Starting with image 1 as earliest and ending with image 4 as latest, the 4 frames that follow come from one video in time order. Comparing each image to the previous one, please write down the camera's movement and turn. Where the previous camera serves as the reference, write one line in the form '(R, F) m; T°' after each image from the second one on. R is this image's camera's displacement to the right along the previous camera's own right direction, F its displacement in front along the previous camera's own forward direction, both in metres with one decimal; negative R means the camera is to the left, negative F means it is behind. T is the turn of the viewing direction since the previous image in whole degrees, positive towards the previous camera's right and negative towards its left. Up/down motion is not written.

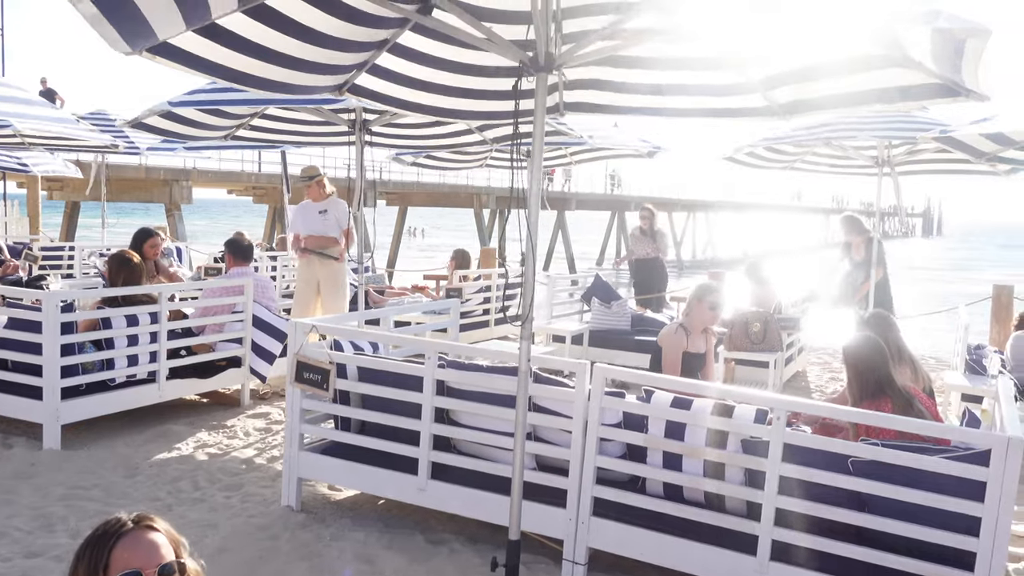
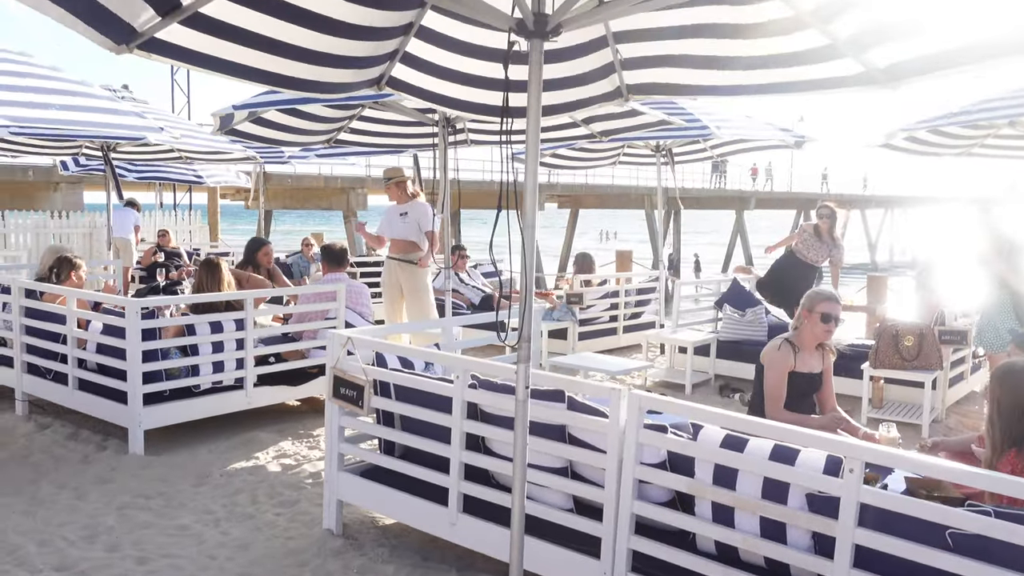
(+0.6, +0.6) m; -13°
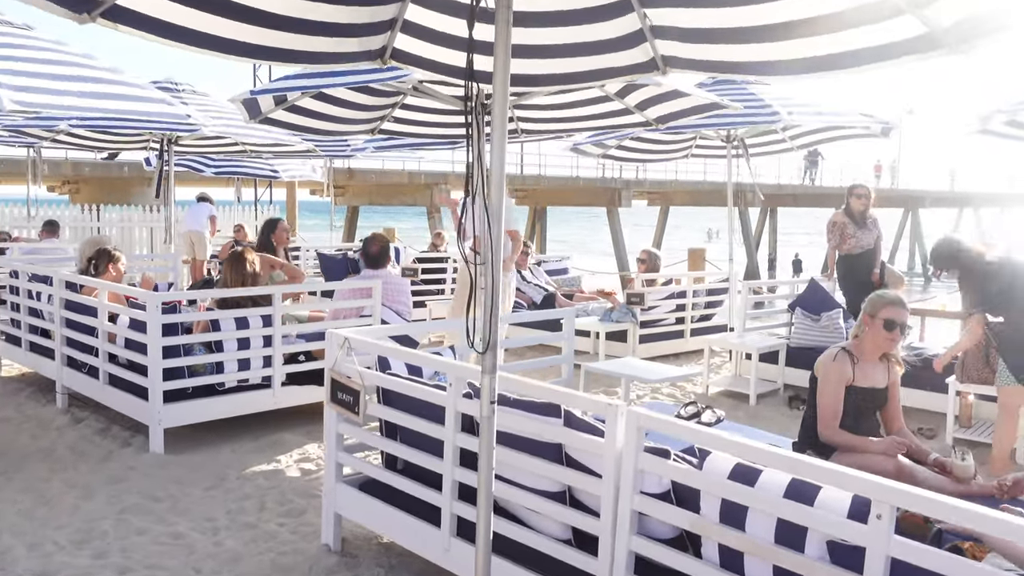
(+0.4, +0.4) m; -7°
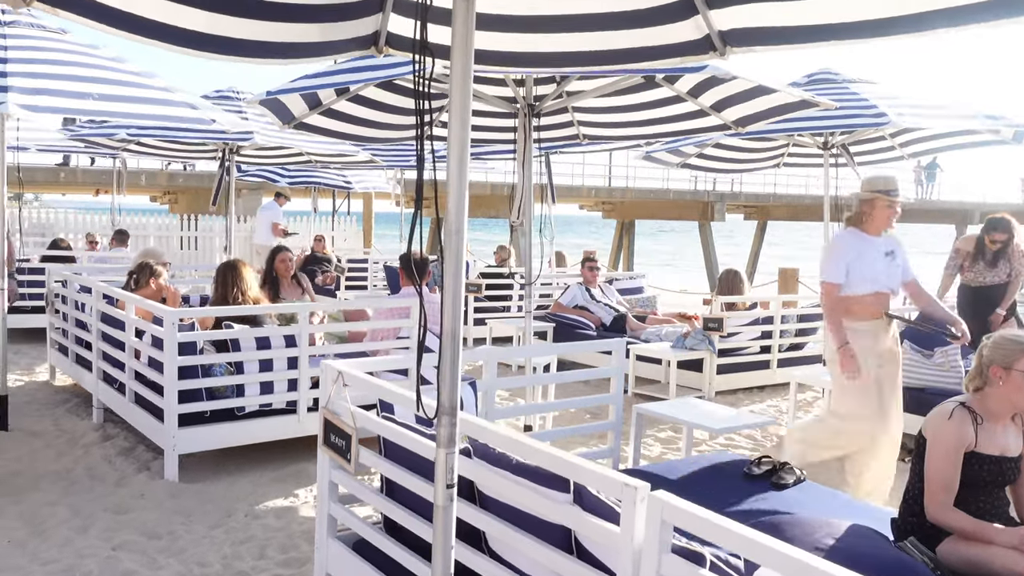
(+0.2, +0.6) m; -7°
